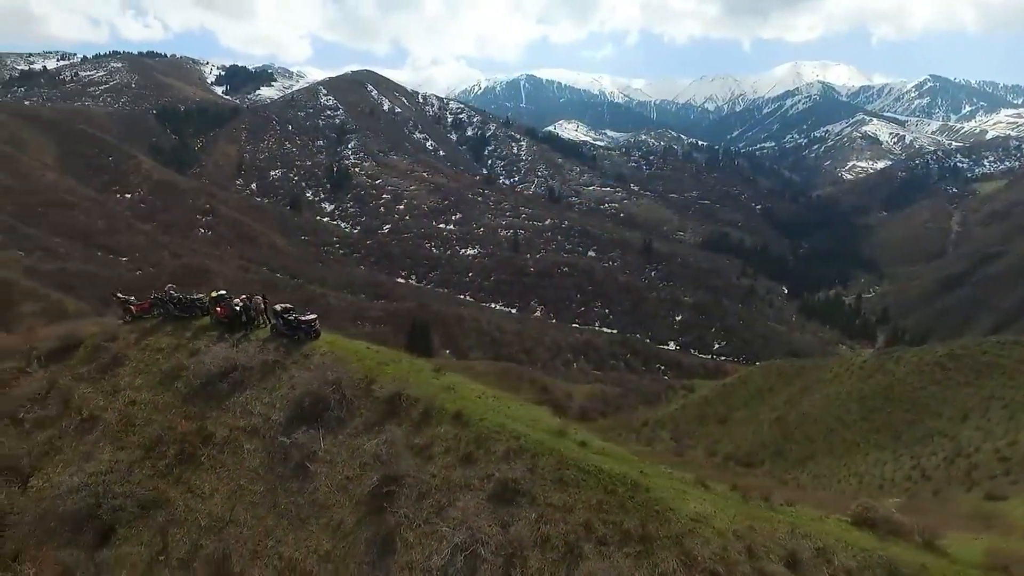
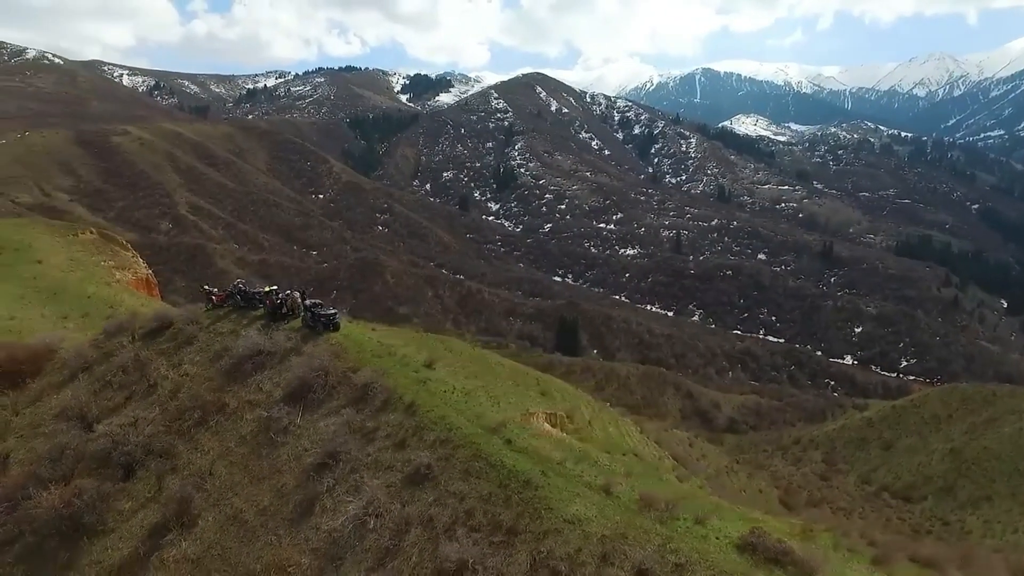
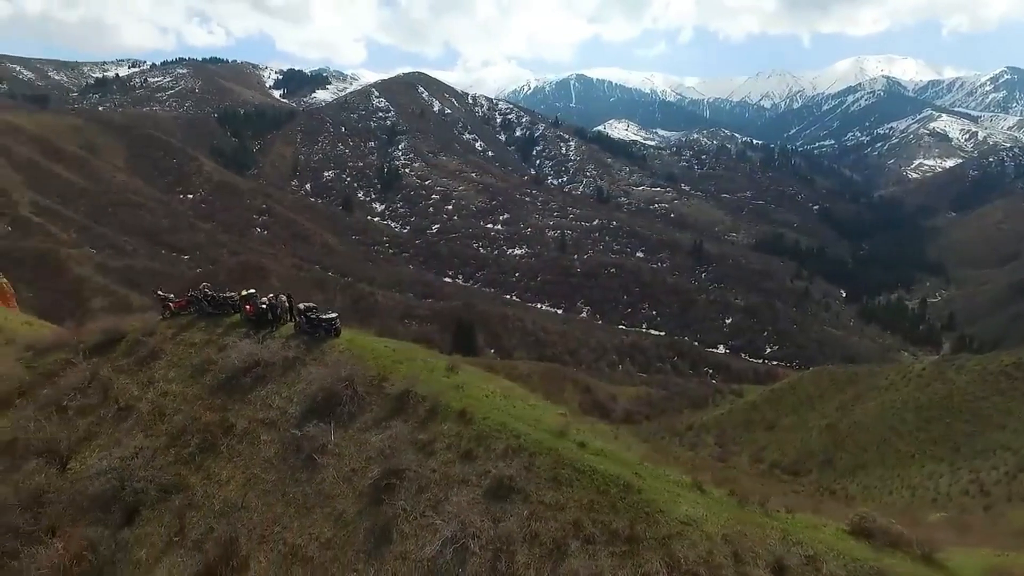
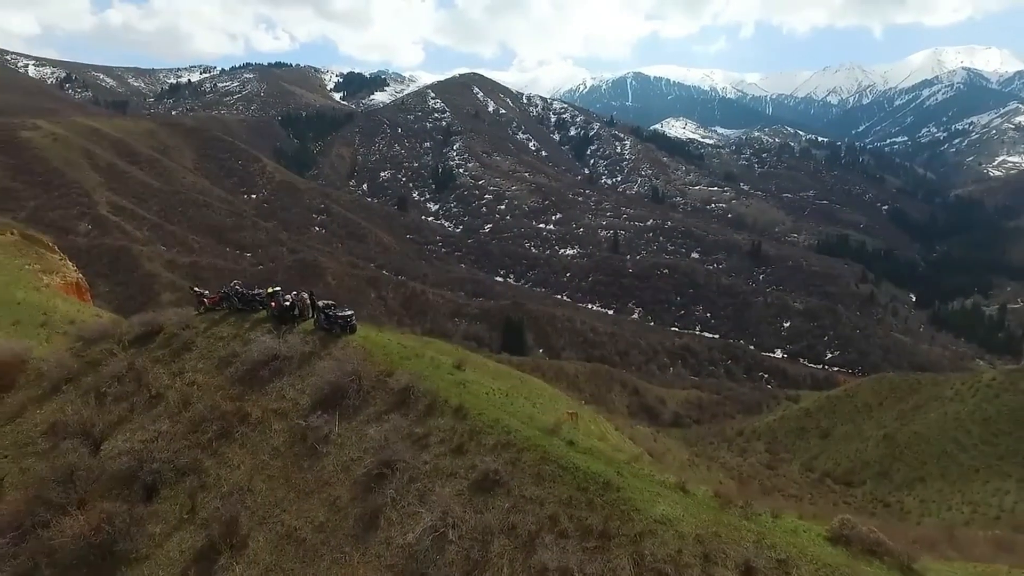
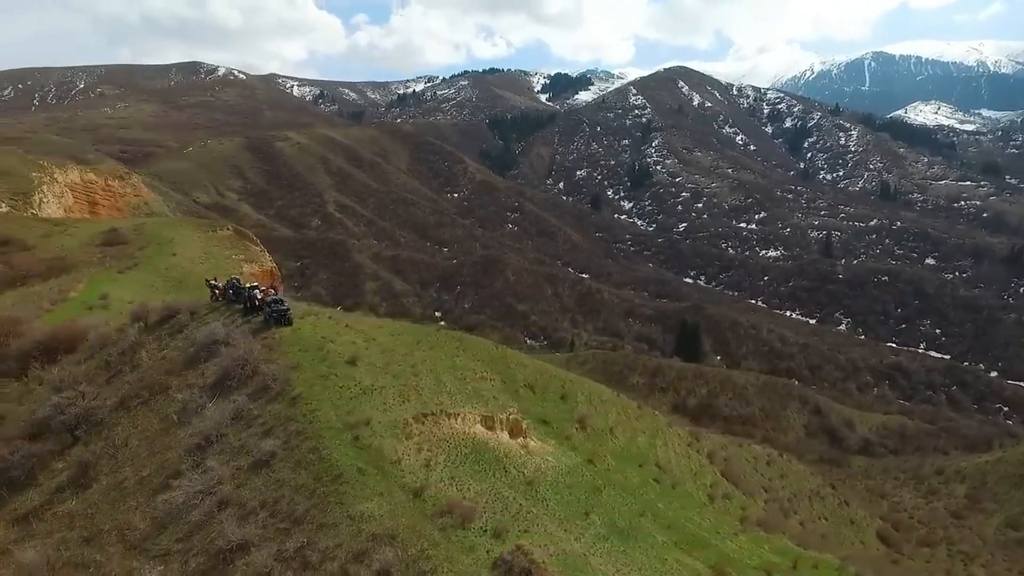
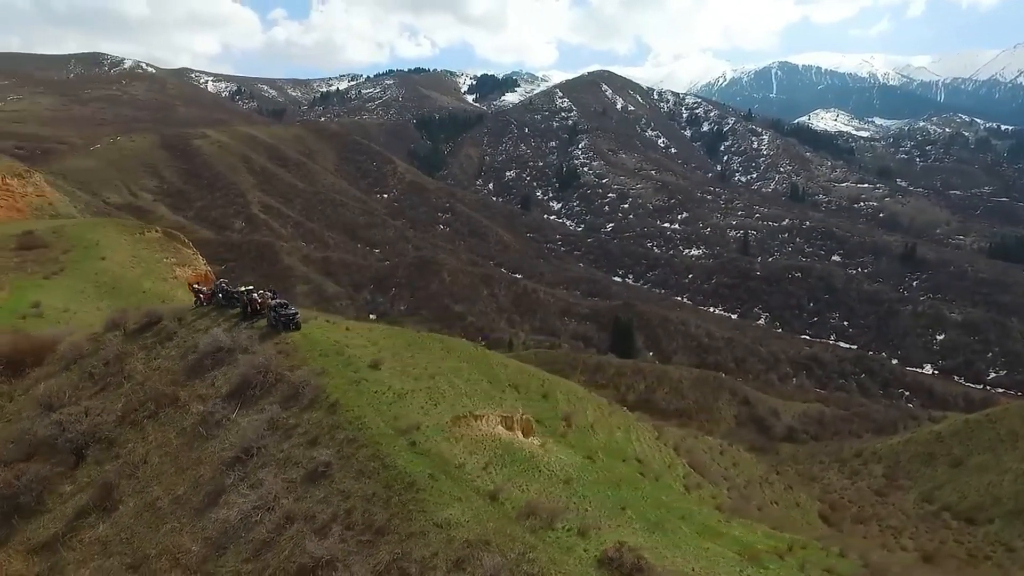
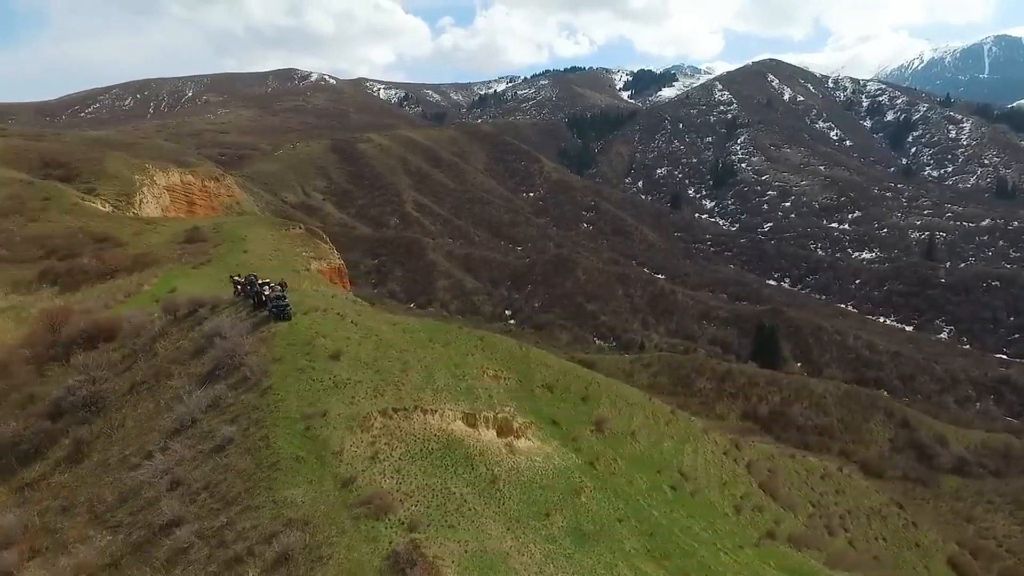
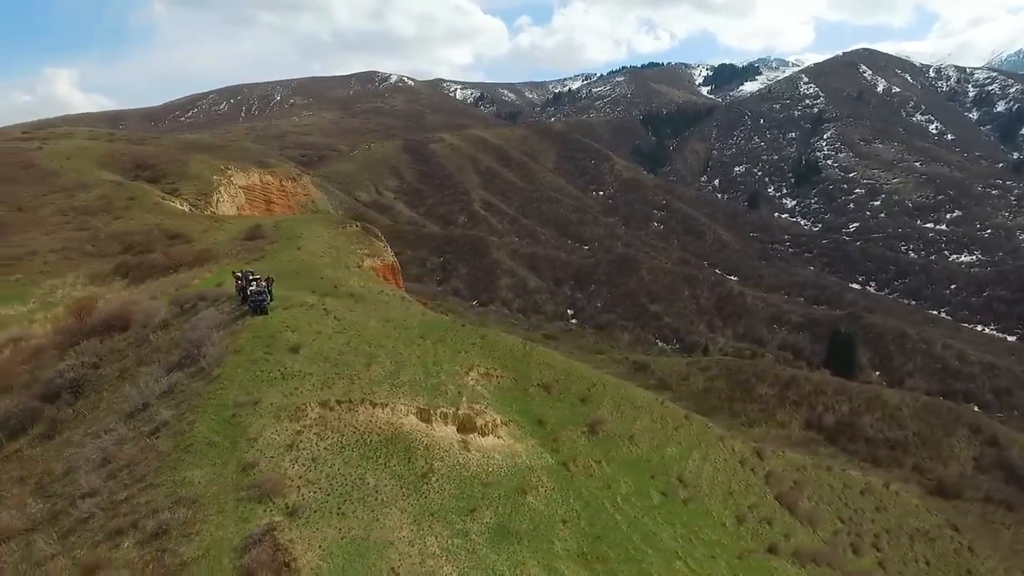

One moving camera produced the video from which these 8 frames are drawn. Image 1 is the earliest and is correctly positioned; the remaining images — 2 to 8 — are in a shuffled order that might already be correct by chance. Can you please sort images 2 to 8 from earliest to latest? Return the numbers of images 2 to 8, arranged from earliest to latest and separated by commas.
3, 4, 2, 6, 5, 7, 8
